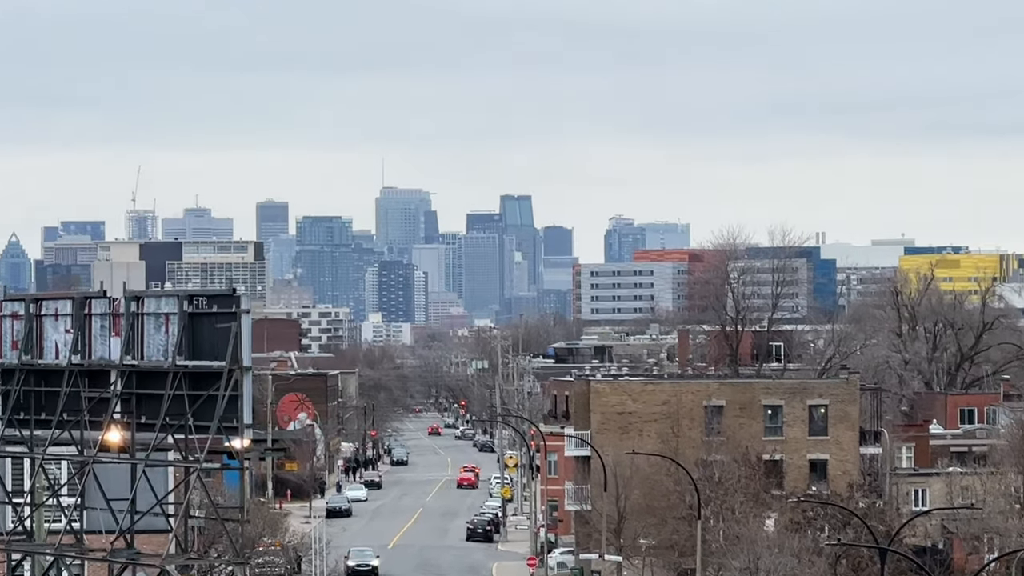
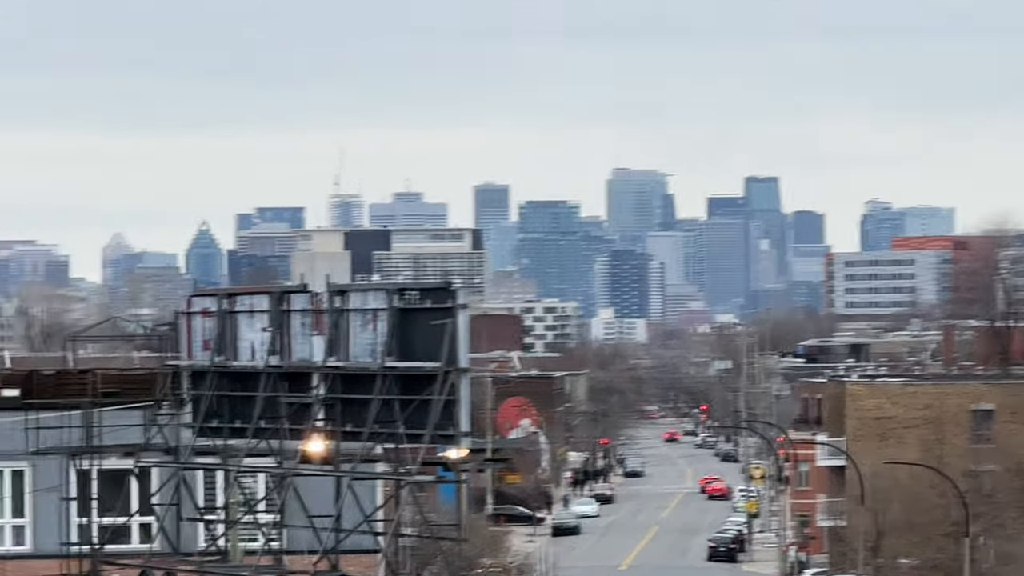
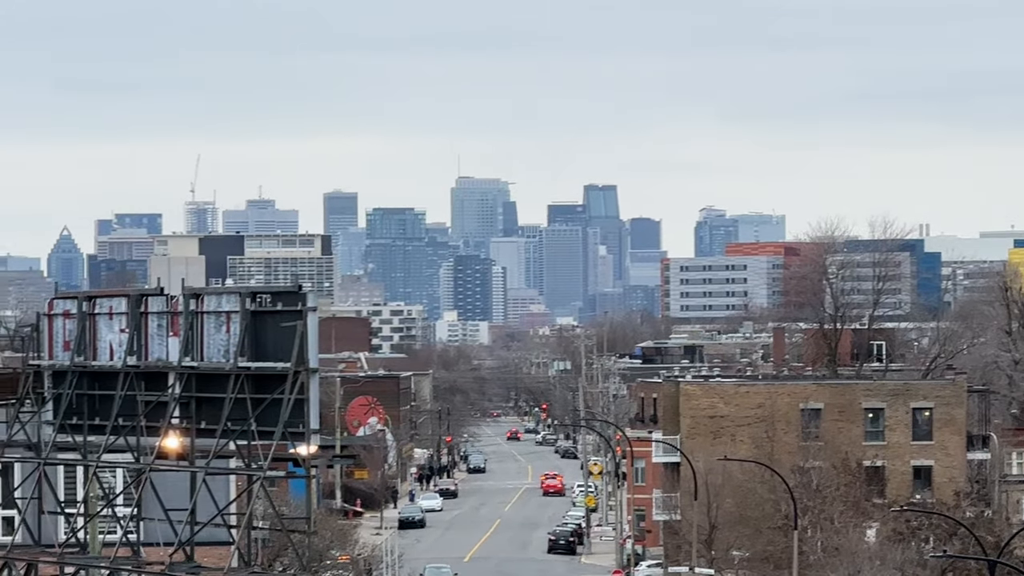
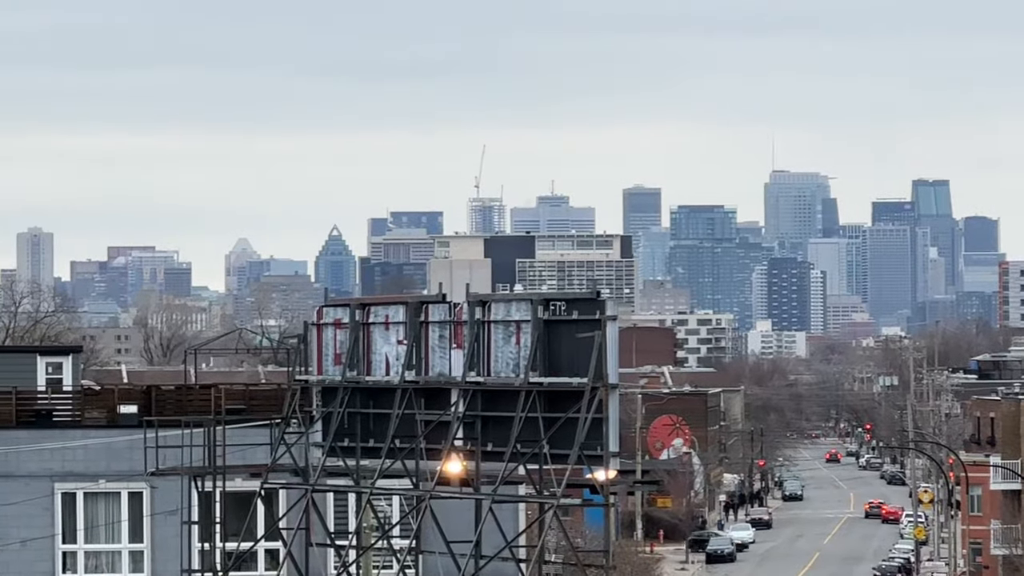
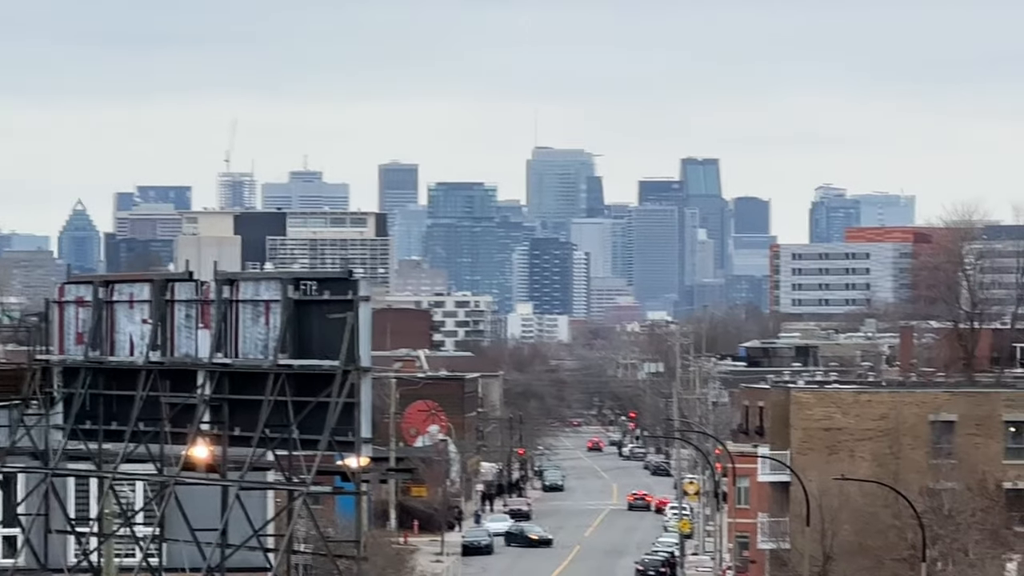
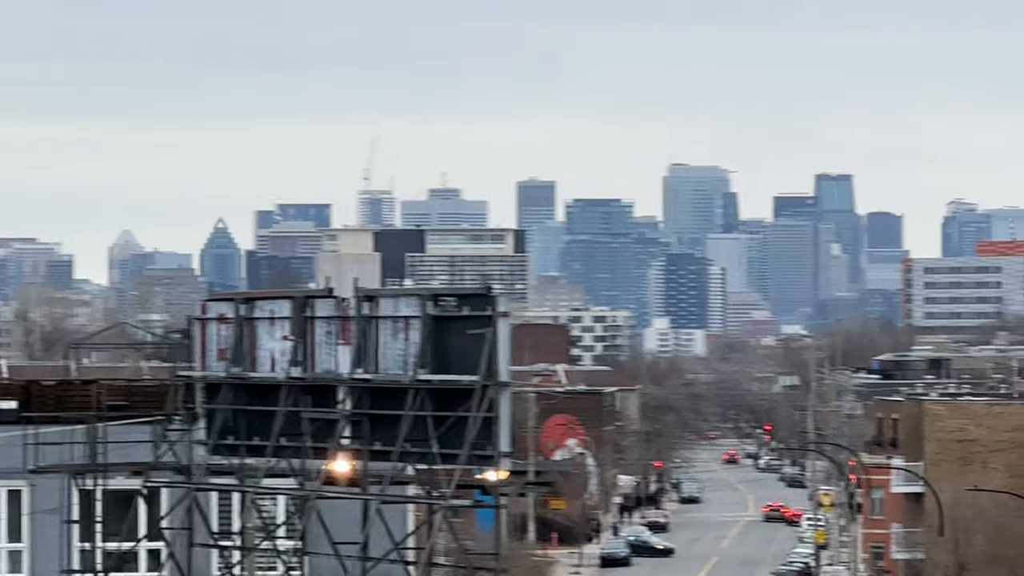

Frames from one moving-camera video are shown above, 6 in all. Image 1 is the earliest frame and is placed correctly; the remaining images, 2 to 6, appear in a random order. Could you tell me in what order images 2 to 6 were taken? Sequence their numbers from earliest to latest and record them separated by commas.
3, 2, 4, 6, 5
